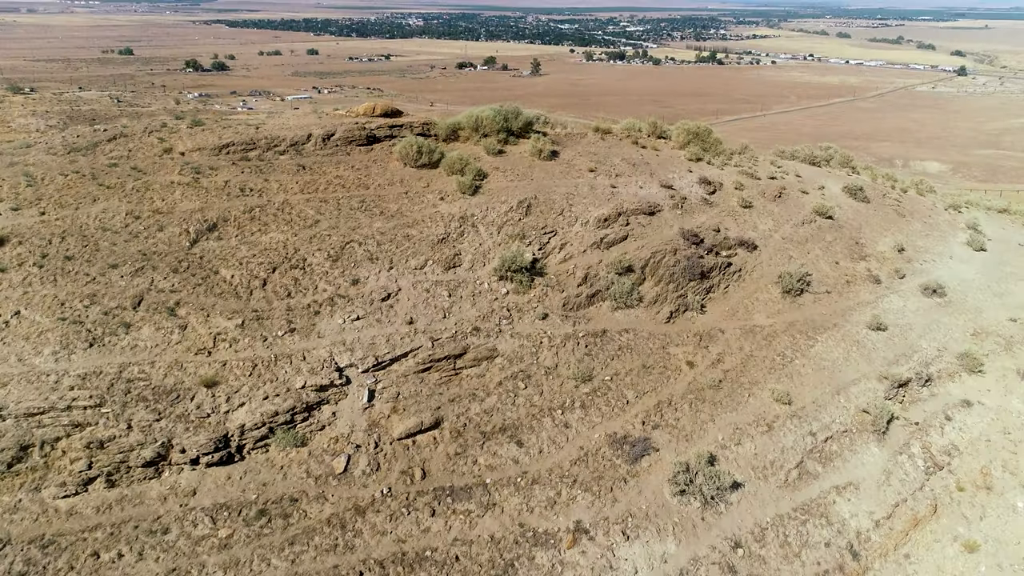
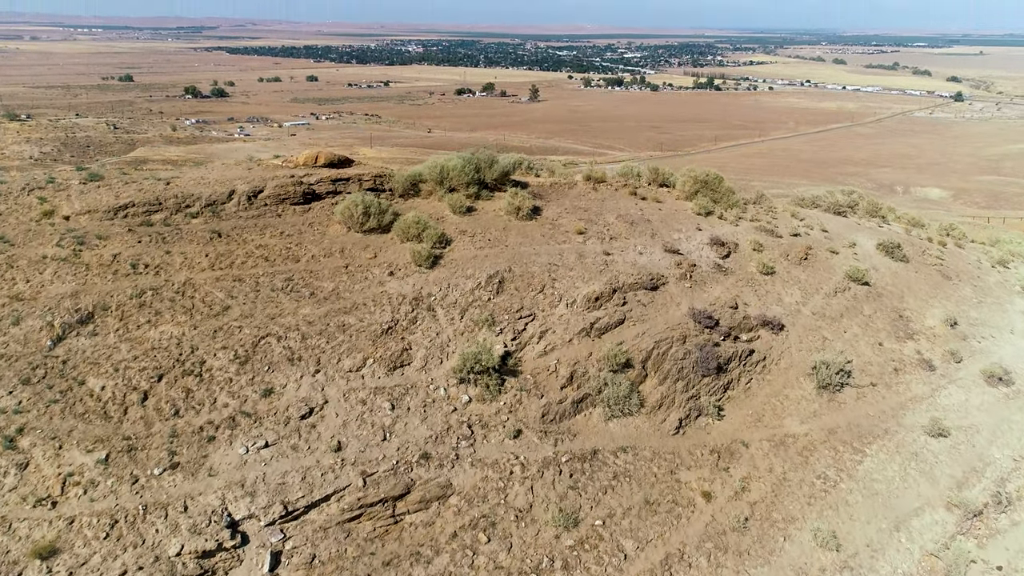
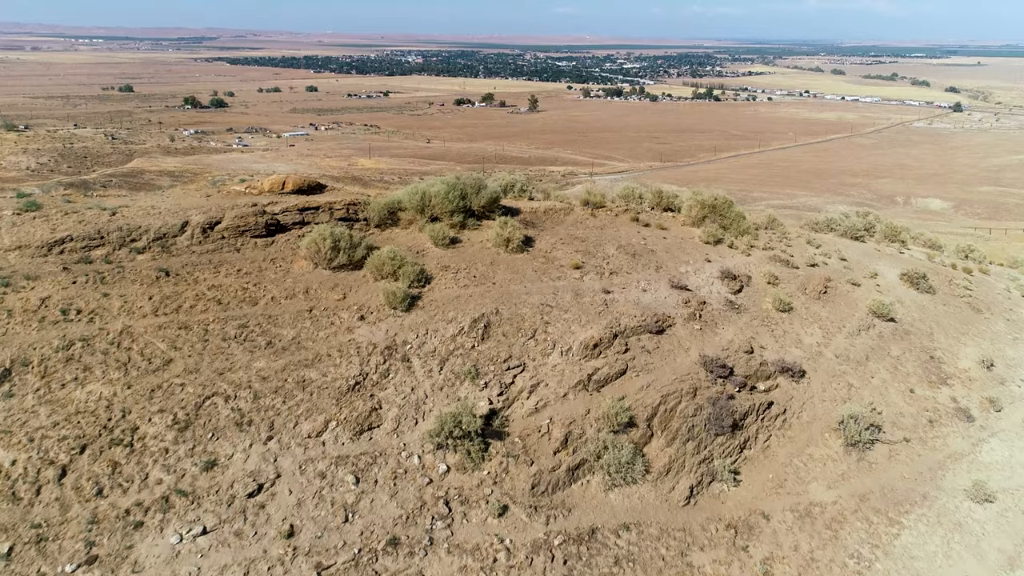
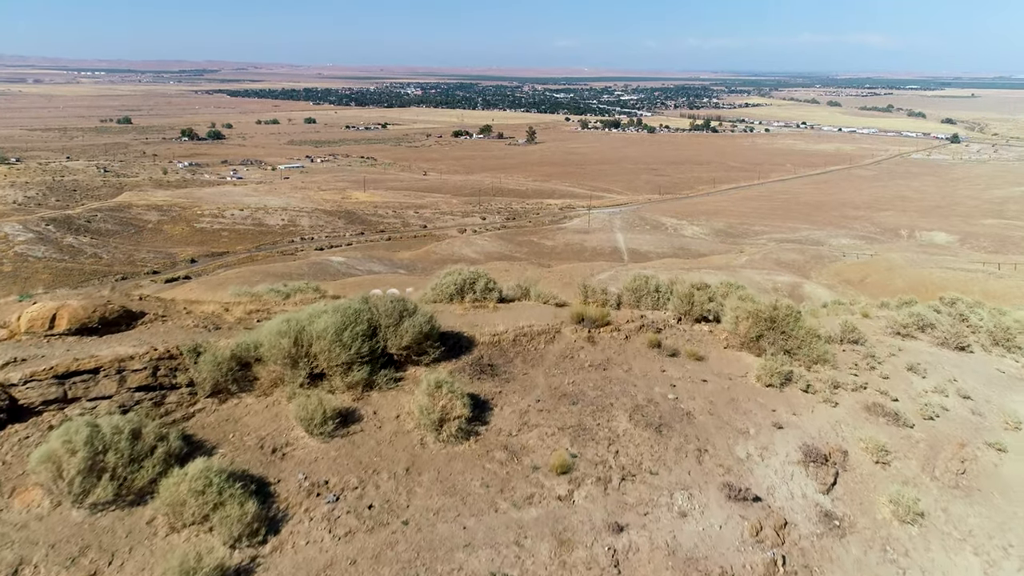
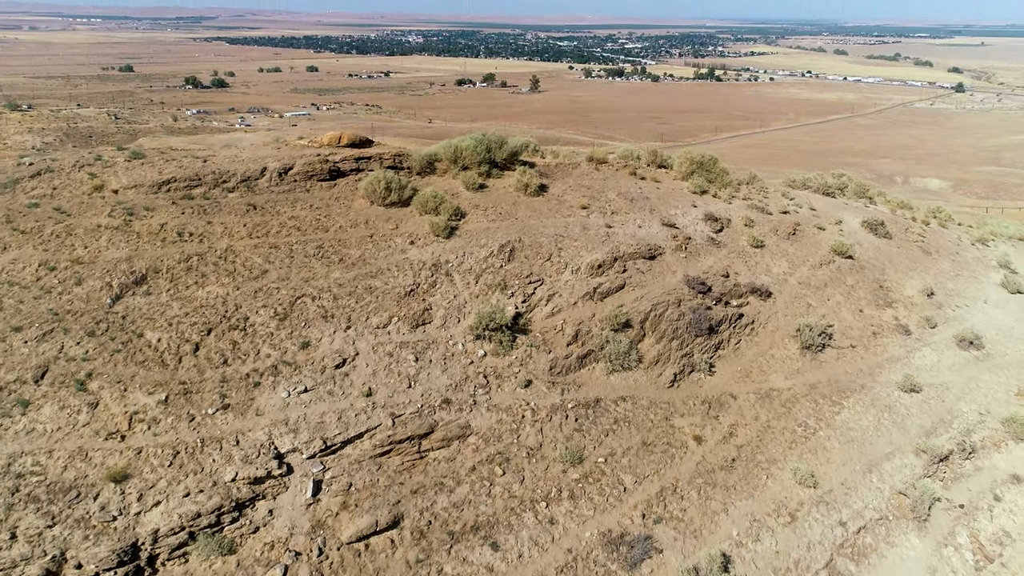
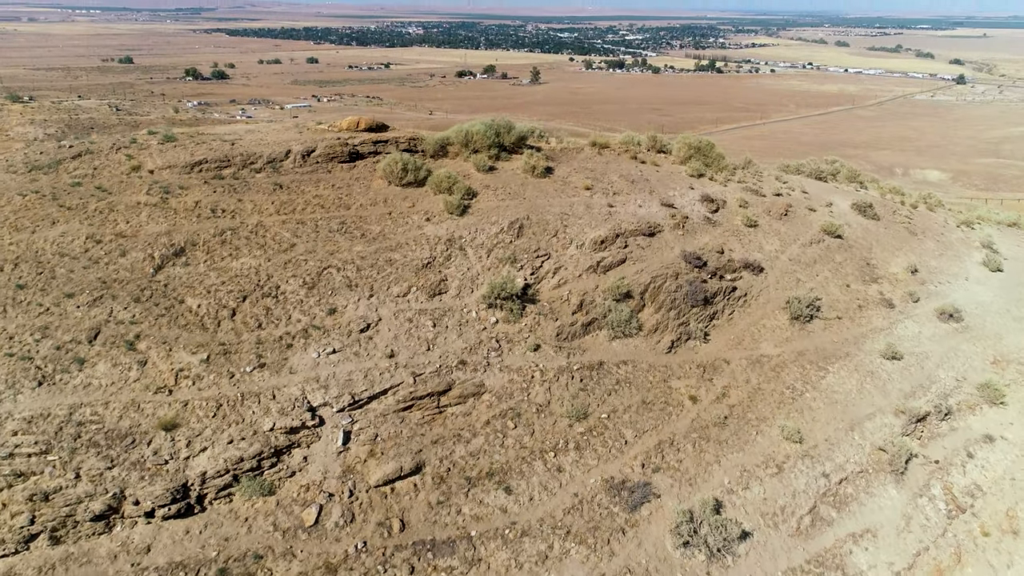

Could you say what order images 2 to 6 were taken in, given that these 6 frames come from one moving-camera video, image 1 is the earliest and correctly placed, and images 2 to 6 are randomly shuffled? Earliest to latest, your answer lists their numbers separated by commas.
6, 5, 2, 3, 4
